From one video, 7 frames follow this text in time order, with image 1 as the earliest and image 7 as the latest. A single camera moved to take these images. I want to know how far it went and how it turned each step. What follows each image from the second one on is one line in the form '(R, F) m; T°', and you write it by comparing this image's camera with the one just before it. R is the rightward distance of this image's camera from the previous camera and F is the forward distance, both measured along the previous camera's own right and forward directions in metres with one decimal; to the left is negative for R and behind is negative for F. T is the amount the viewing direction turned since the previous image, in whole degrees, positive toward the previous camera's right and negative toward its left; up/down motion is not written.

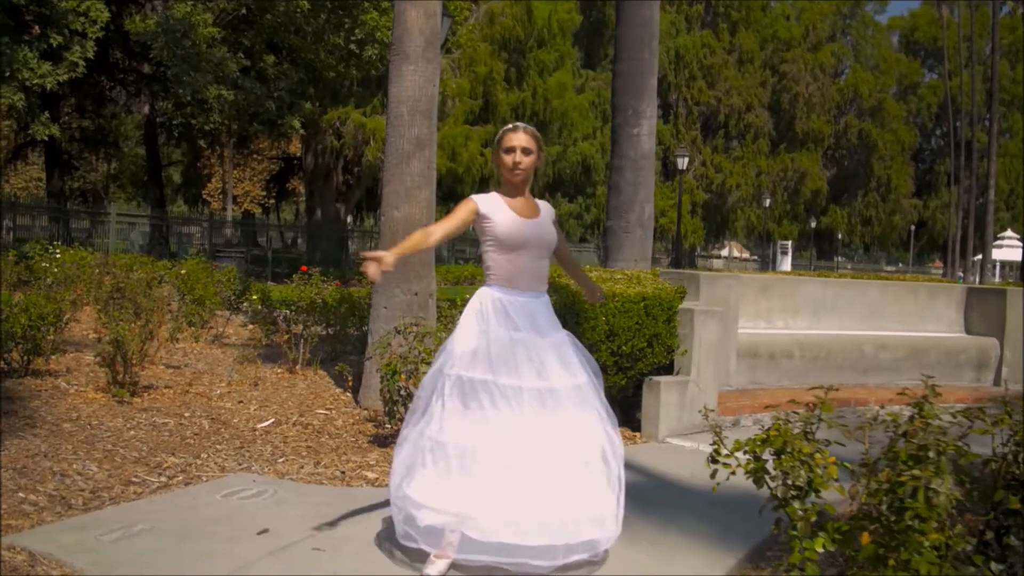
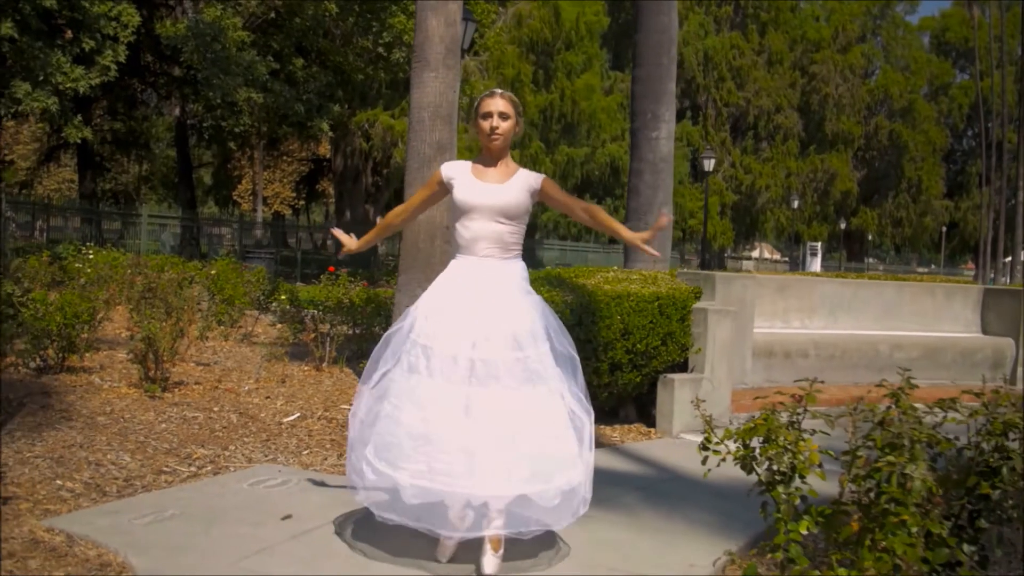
(+0.1, -0.2) m; -1°
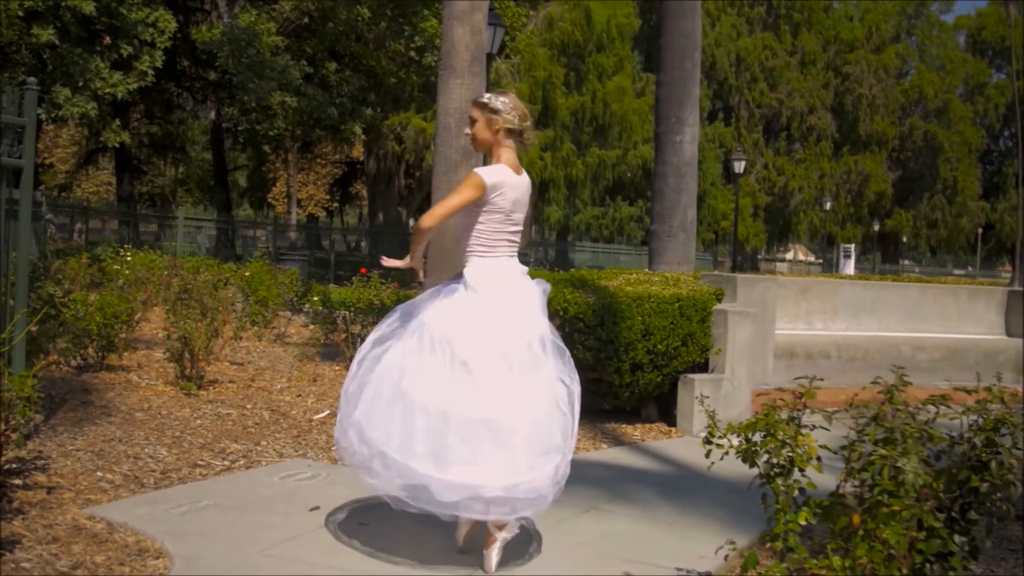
(+0.1, -0.2) m; -2°
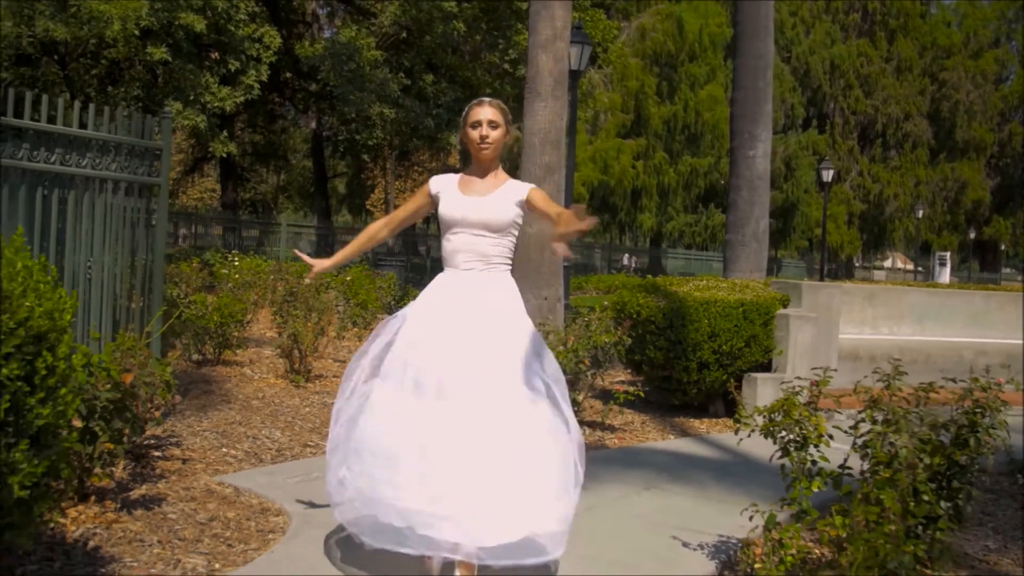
(+0.1, -0.8) m; -4°
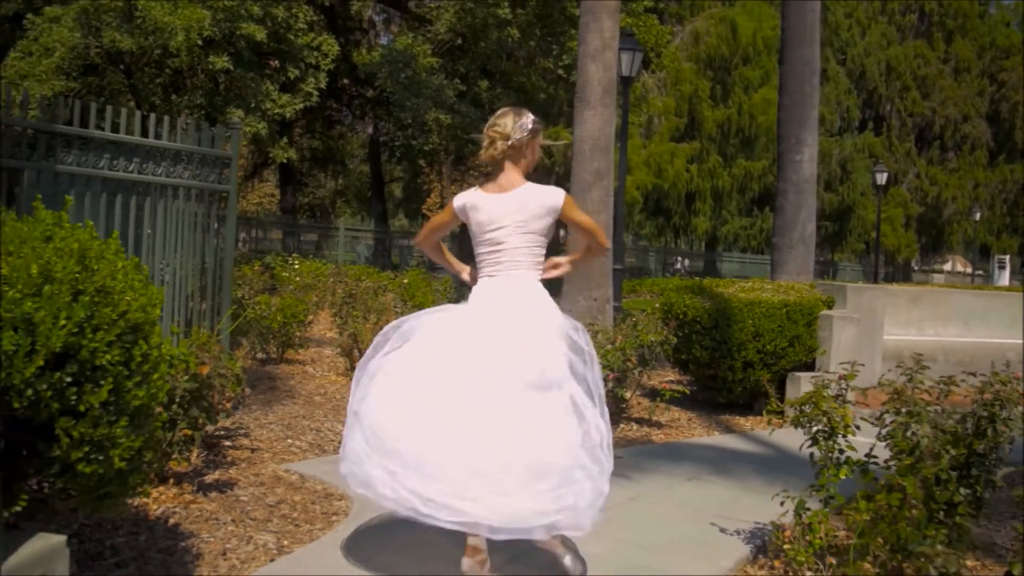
(0.0, -0.3) m; -2°
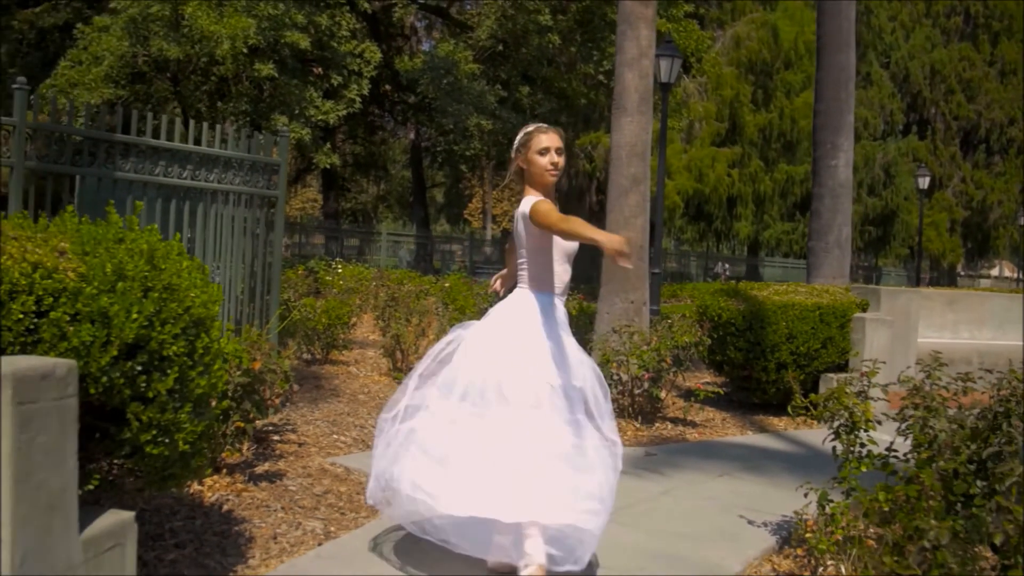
(0.0, -0.2) m; -2°
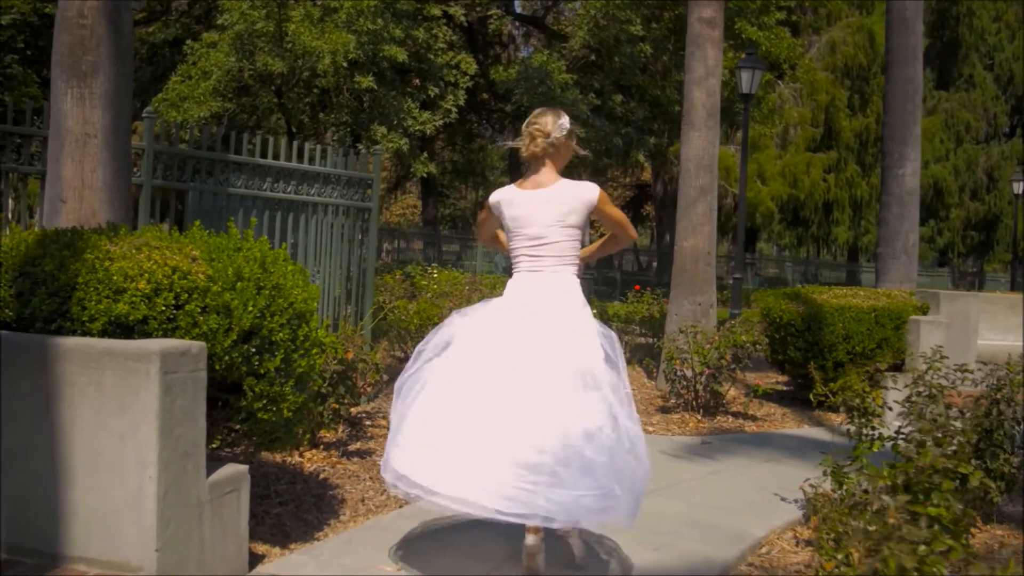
(+0.2, -0.8) m; -5°
